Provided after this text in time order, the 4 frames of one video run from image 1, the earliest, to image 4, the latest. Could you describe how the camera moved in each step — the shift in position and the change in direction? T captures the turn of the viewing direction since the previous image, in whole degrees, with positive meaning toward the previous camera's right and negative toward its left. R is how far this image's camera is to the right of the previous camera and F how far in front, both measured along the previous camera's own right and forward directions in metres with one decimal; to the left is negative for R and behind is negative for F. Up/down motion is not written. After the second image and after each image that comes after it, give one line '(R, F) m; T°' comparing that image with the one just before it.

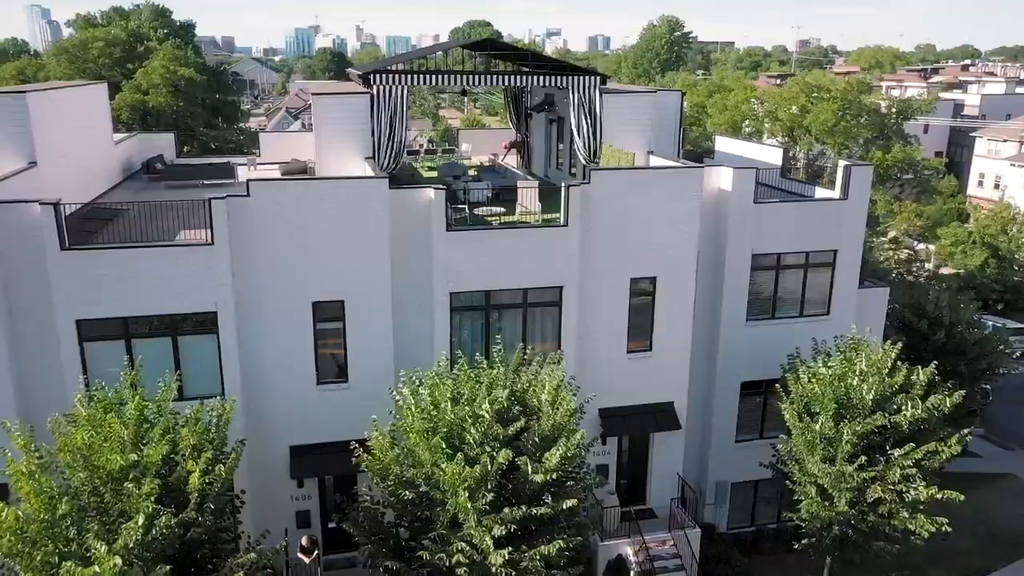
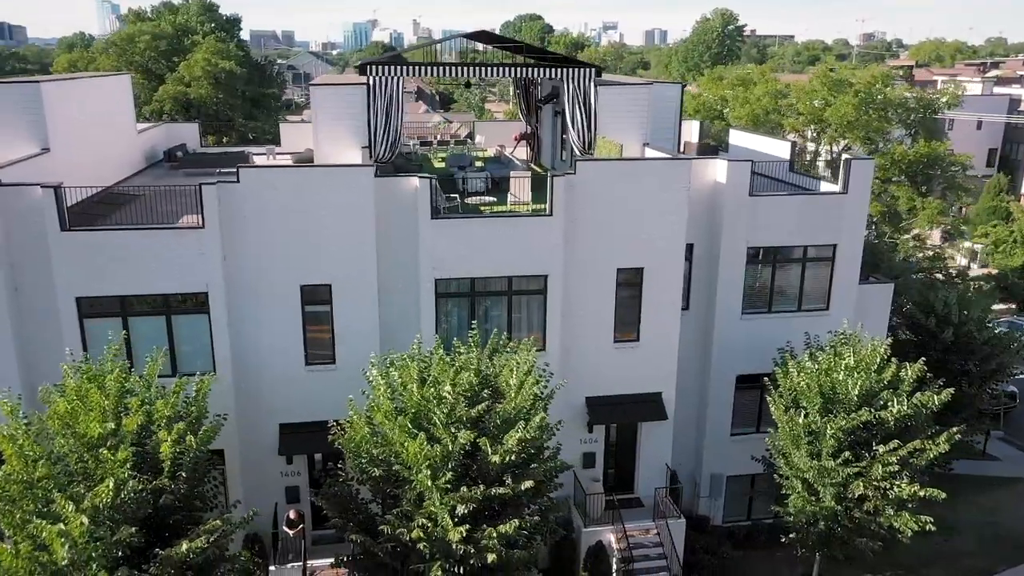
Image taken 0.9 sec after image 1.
(+1.5, -0.3) m; -3°
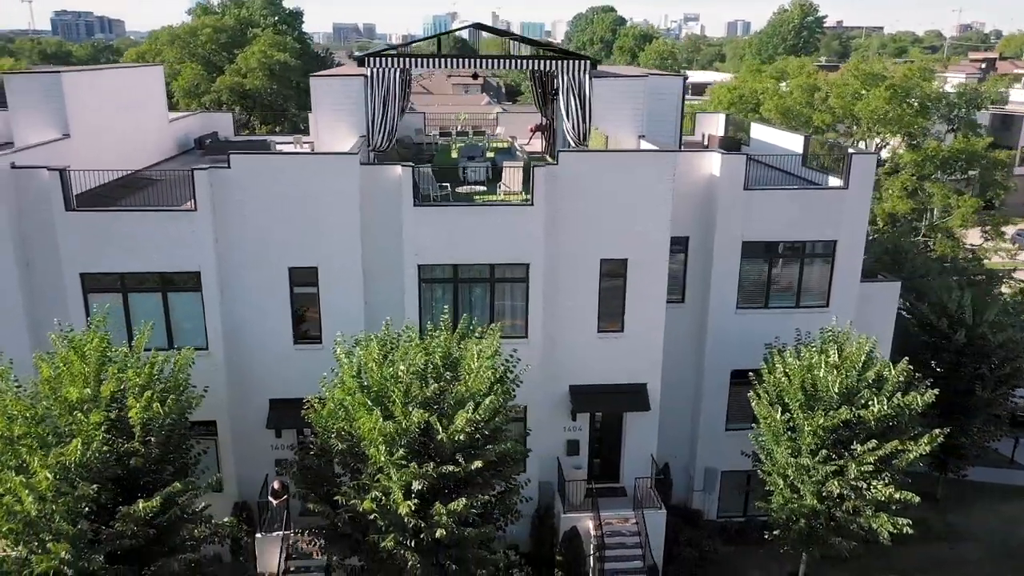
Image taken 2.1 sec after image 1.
(+2.0, -0.3) m; -5°
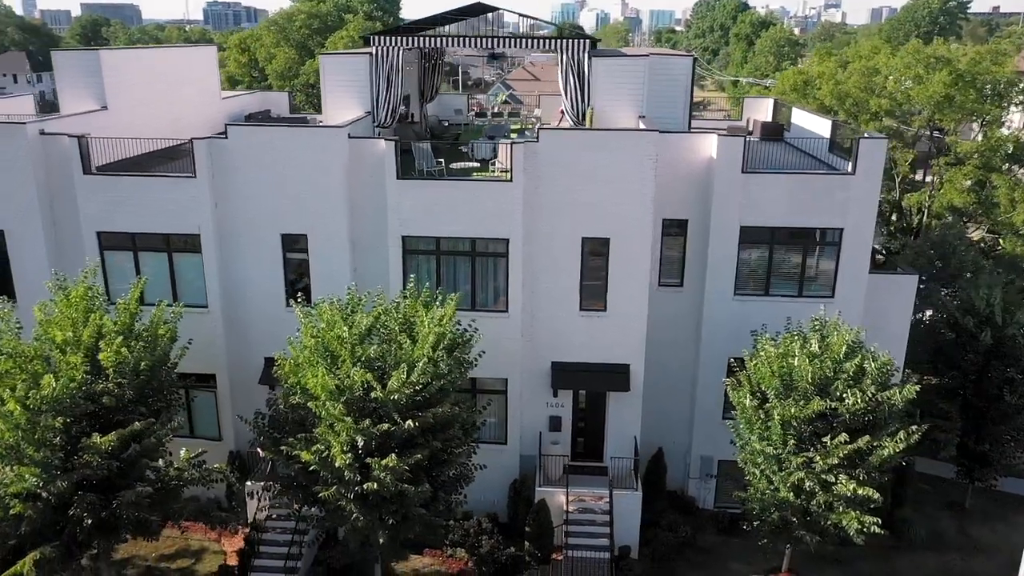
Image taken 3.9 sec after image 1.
(+3.2, -0.2) m; -8°
